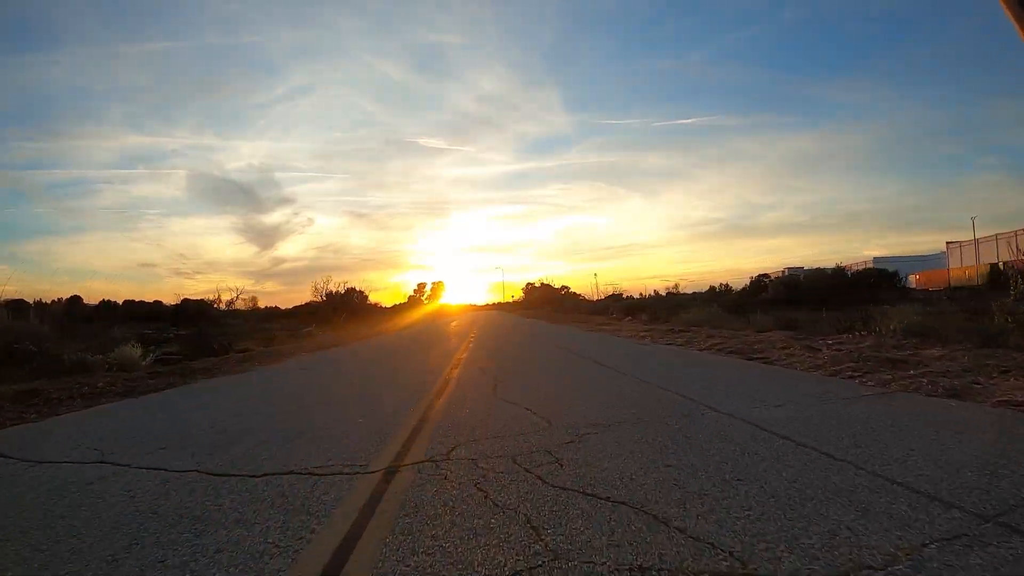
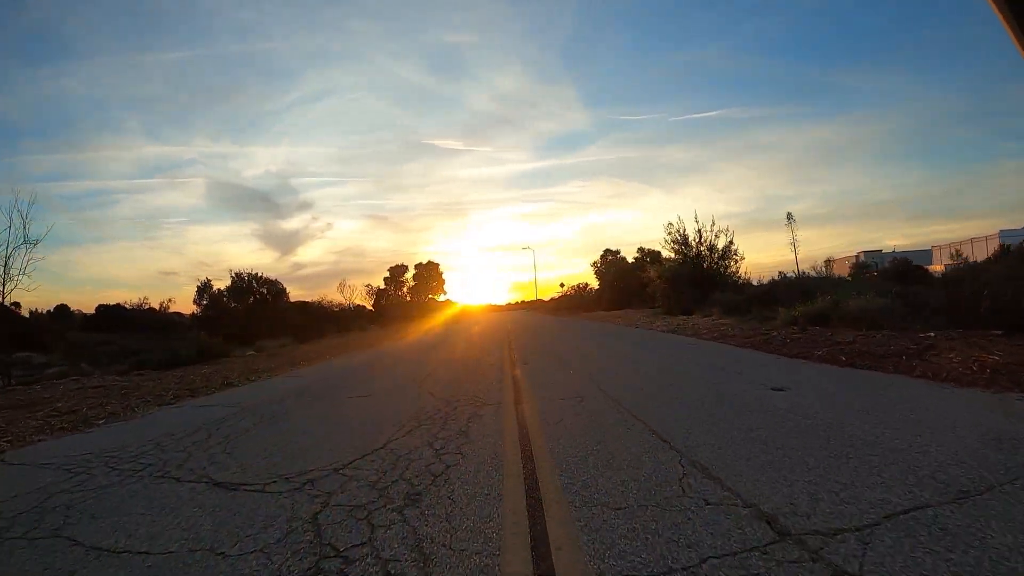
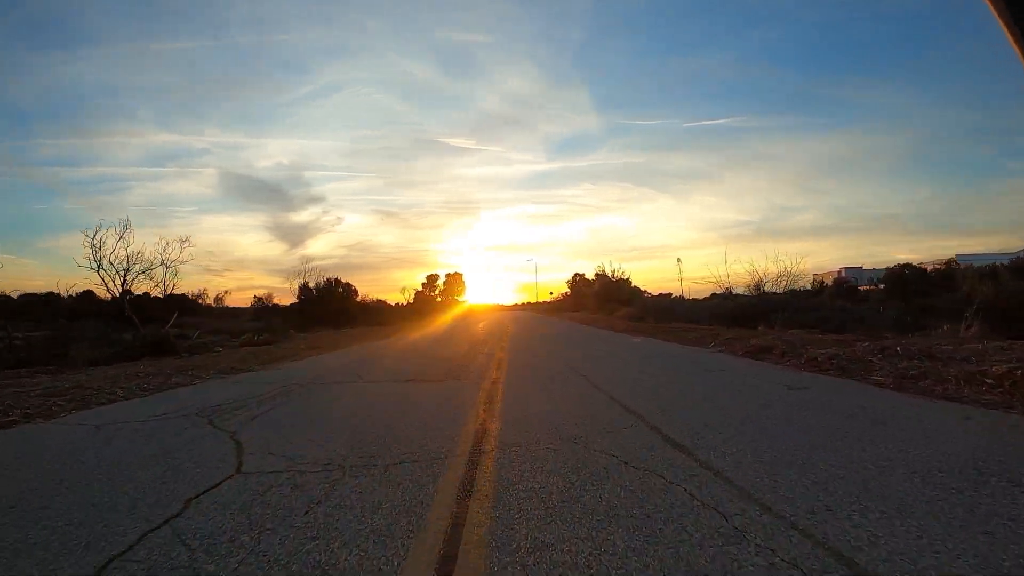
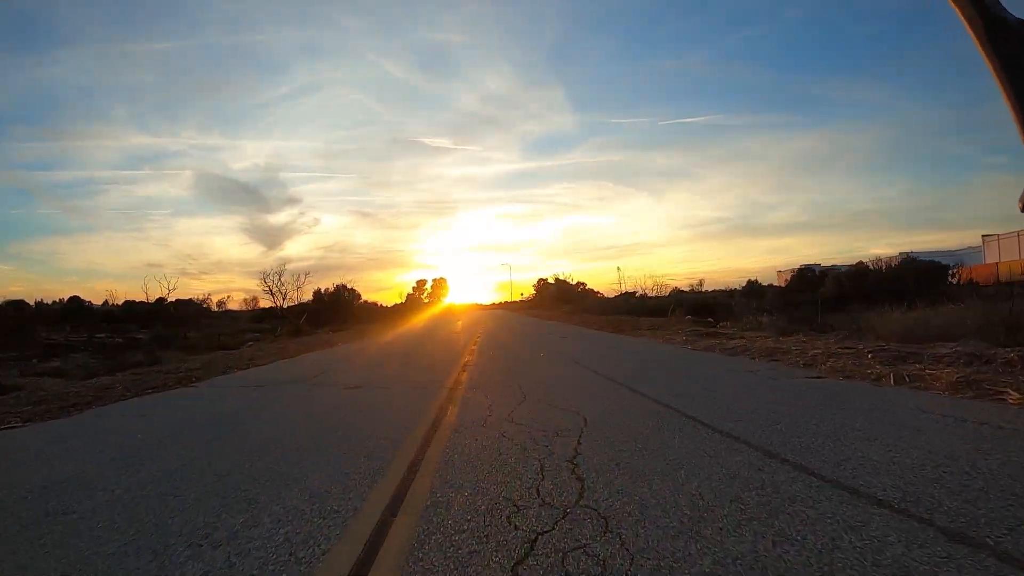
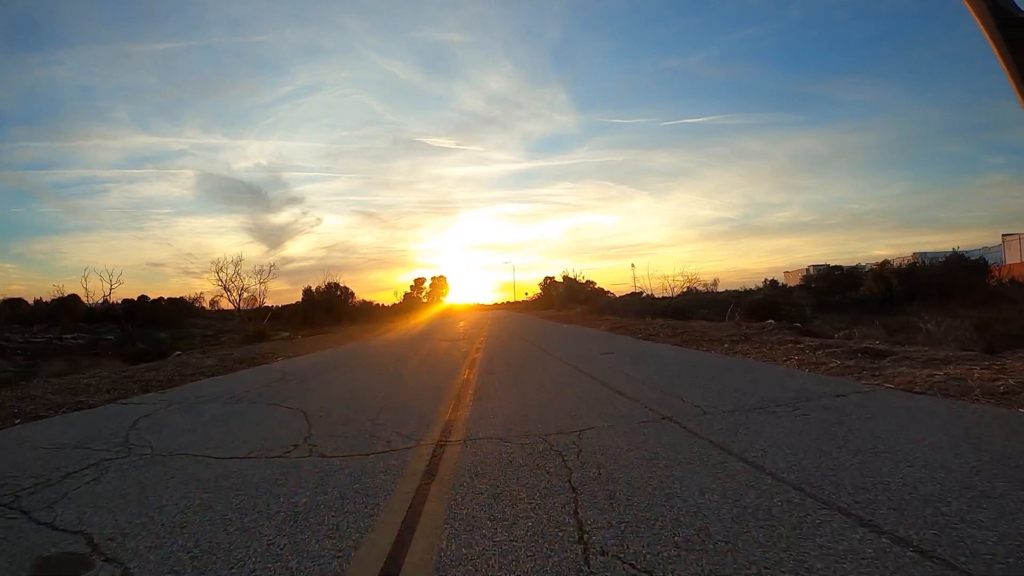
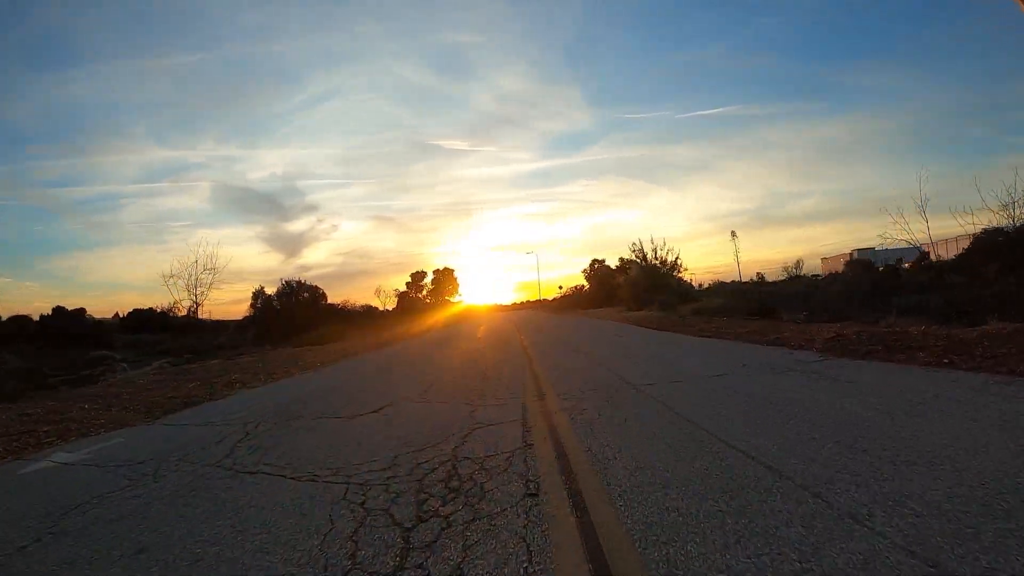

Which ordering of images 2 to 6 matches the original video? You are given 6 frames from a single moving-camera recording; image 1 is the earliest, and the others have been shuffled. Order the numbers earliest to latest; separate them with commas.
4, 5, 3, 6, 2
